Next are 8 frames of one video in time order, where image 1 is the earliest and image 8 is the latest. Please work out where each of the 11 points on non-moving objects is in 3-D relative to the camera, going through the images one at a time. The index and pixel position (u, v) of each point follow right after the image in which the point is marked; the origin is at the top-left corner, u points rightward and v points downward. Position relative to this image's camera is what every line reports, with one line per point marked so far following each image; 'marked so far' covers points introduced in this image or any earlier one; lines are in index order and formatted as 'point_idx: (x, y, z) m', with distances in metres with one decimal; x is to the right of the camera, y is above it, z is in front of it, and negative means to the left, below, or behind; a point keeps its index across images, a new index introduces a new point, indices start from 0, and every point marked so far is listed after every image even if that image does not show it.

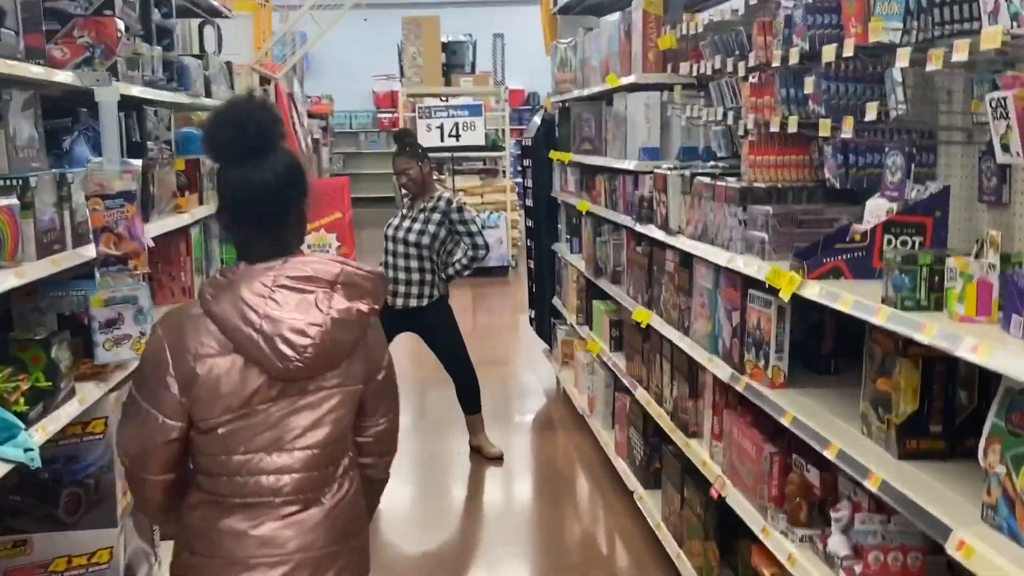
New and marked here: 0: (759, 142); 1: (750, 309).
0: (+0.7, +0.4, +4.5) m
1: (+0.7, 0.0, +4.2) m
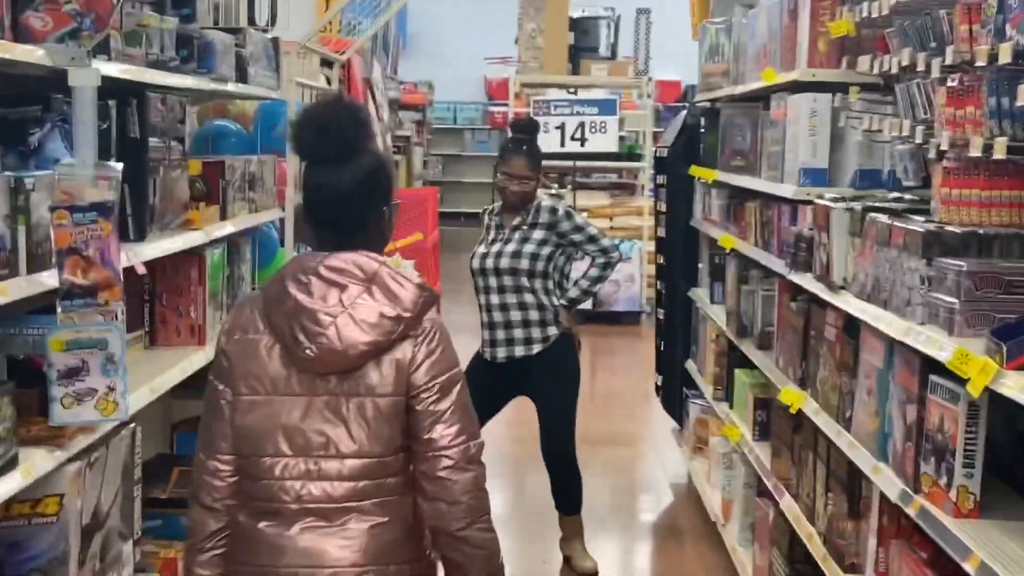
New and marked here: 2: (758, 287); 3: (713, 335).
0: (+0.9, +0.2, +3.2) m
1: (+0.8, -0.2, +2.9) m
2: (+0.6, 0.0, +3.9) m
3: (+0.5, -0.1, +4.3) m
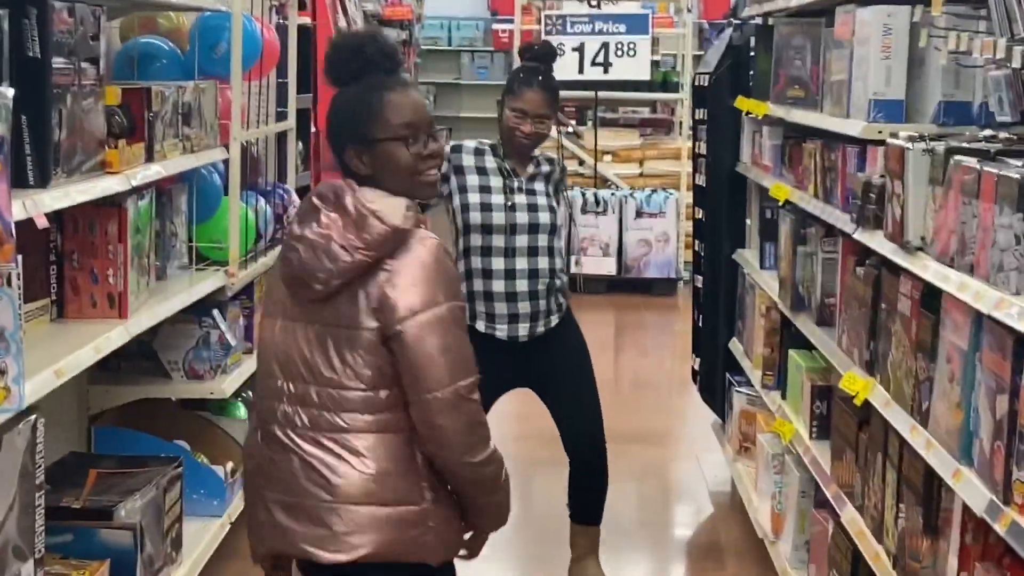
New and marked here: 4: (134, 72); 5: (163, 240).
0: (+0.9, +0.3, +2.4) m
1: (+0.7, -0.2, +2.2) m
2: (+0.6, +0.1, +3.2) m
3: (+0.6, 0.0, +3.6) m
4: (-0.8, +0.4, +3.1) m
5: (-0.7, +0.1, +3.1) m
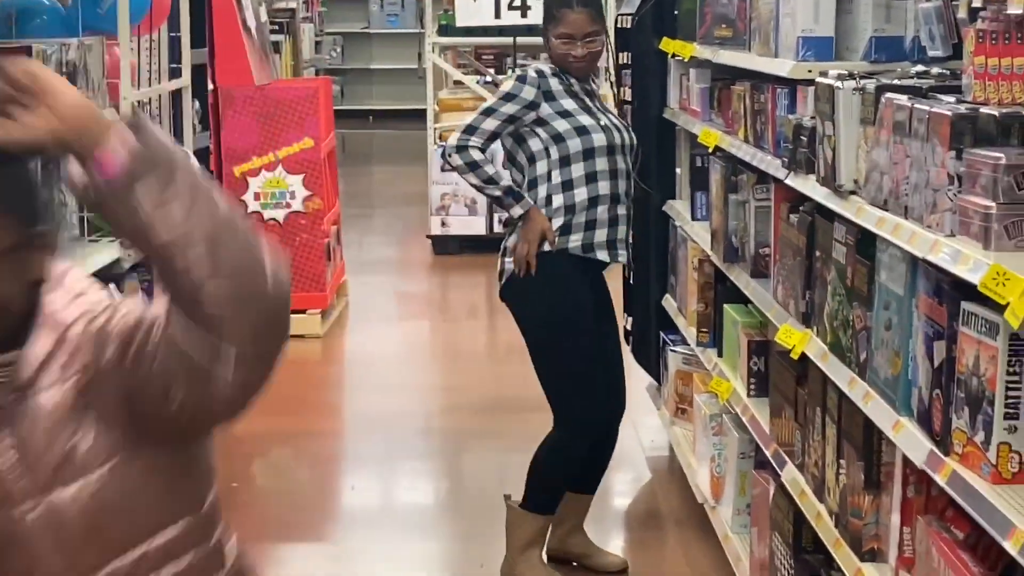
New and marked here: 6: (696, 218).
0: (+0.7, +0.4, +2.3) m
1: (+0.6, -0.1, +2.0) m
2: (+0.5, +0.2, +3.0) m
3: (+0.4, +0.1, +3.4) m
4: (-0.9, +0.5, +2.9) m
5: (-0.9, +0.1, +2.9) m
6: (+0.4, +0.2, +3.5) m
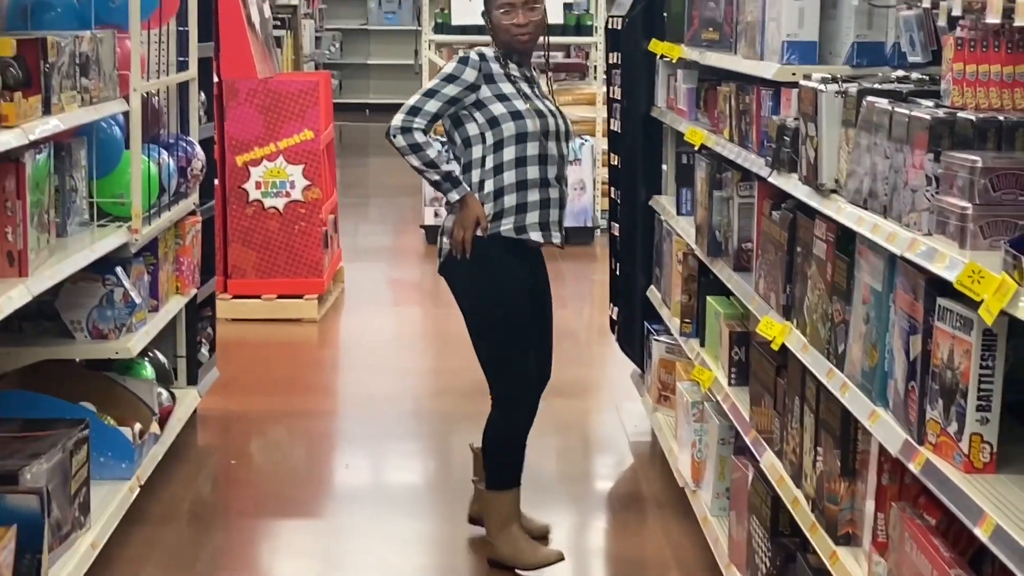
0: (+0.7, +0.4, +2.4) m
1: (+0.6, -0.1, +2.2) m
2: (+0.5, +0.2, +3.2) m
3: (+0.4, +0.1, +3.5) m
4: (-0.9, +0.5, +3.0) m
5: (-0.9, +0.2, +3.0) m
6: (+0.4, +0.2, +3.6) m
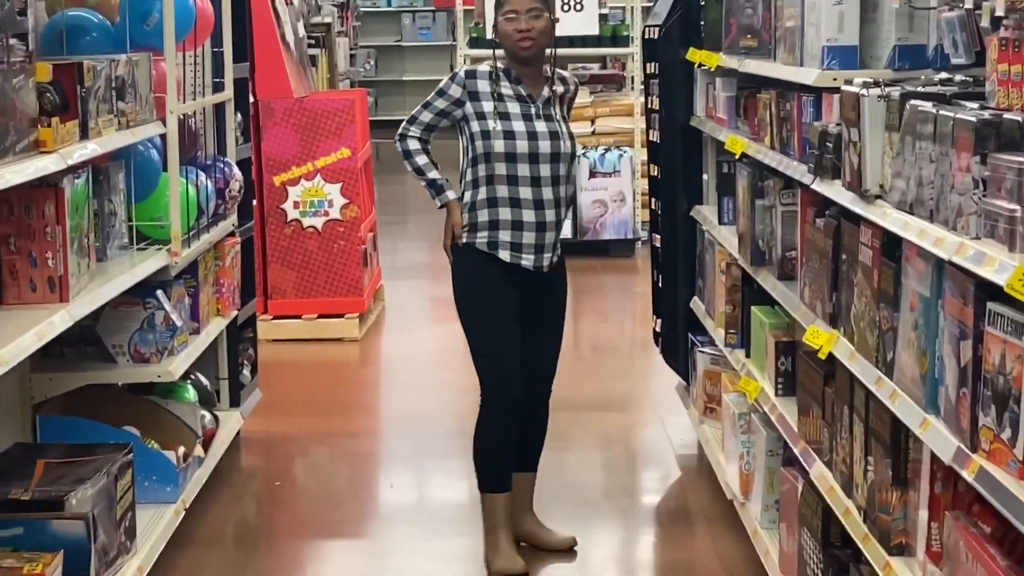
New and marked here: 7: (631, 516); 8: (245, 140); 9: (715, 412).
0: (+0.8, +0.4, +2.4) m
1: (+0.7, -0.1, +2.1) m
2: (+0.5, +0.2, +3.1) m
3: (+0.5, +0.1, +3.5) m
4: (-0.9, +0.5, +3.0) m
5: (-0.8, +0.1, +3.0) m
6: (+0.5, +0.2, +3.6) m
7: (+0.3, -0.5, +3.5) m
8: (-0.7, +0.4, +3.8) m
9: (+0.5, -0.3, +3.7) m
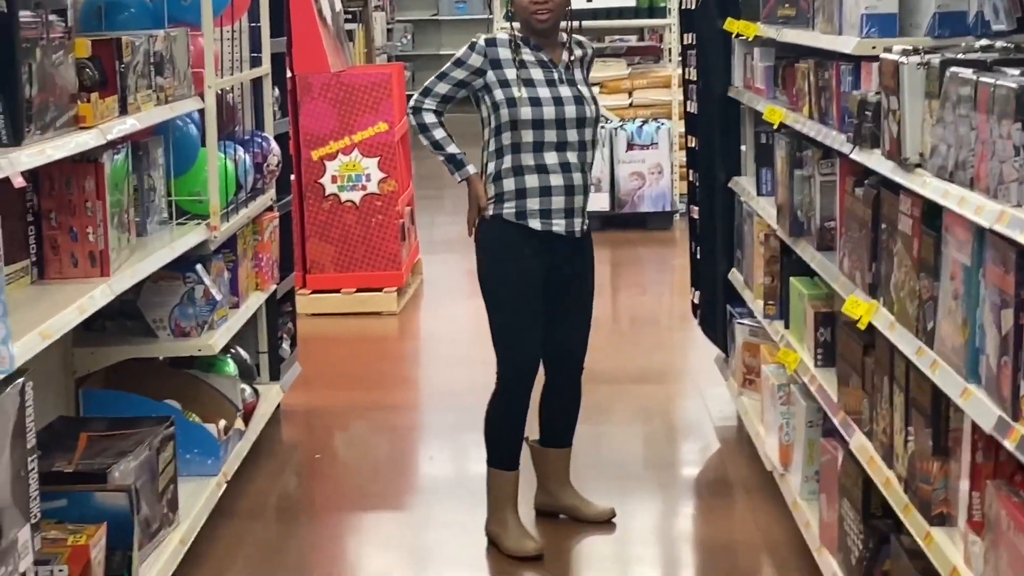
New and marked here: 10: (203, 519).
0: (+0.8, +0.4, +2.3) m
1: (+0.7, 0.0, +2.1) m
2: (+0.6, +0.2, +3.1) m
3: (+0.6, +0.1, +3.5) m
4: (-0.8, +0.5, +3.0) m
5: (-0.7, +0.2, +3.0) m
6: (+0.6, +0.2, +3.5) m
7: (+0.4, -0.5, +3.5) m
8: (-0.6, +0.4, +3.8) m
9: (+0.6, -0.2, +3.7) m
10: (-0.6, -0.4, +3.0) m
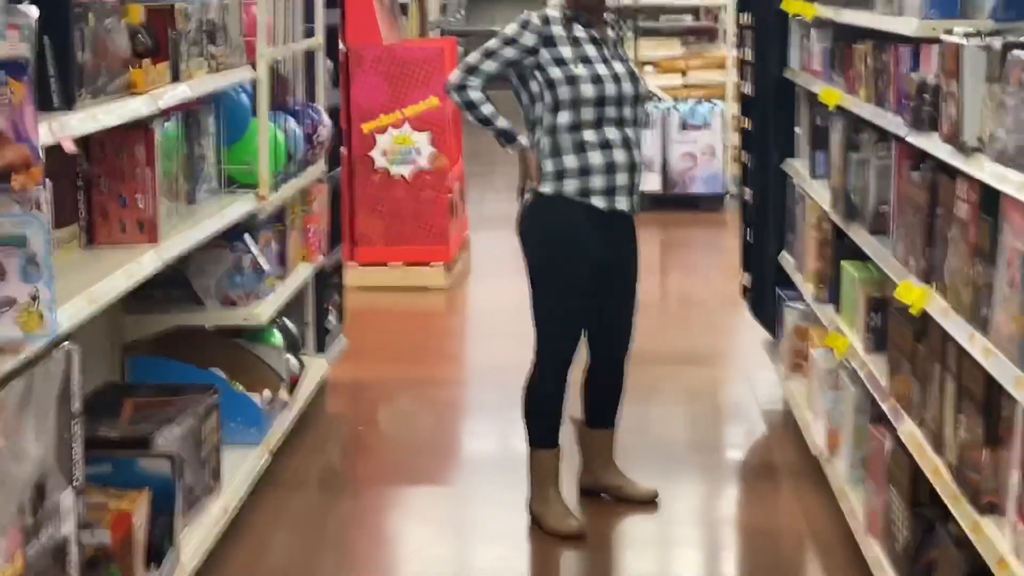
0: (+0.9, +0.5, +2.3) m
1: (+0.8, 0.0, +2.1) m
2: (+0.7, +0.3, +3.1) m
3: (+0.7, +0.1, +3.4) m
4: (-0.7, +0.6, +3.0) m
5: (-0.6, +0.2, +3.0) m
6: (+0.7, +0.2, +3.5) m
7: (+0.5, -0.4, +3.5) m
8: (-0.4, +0.5, +3.8) m
9: (+0.7, -0.2, +3.7) m
10: (-0.5, -0.4, +3.0) m
